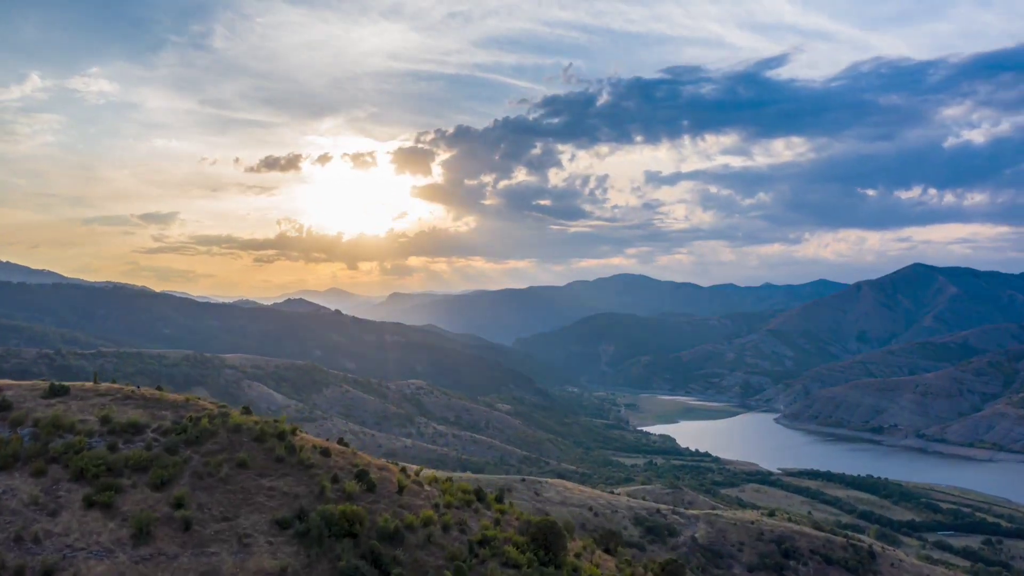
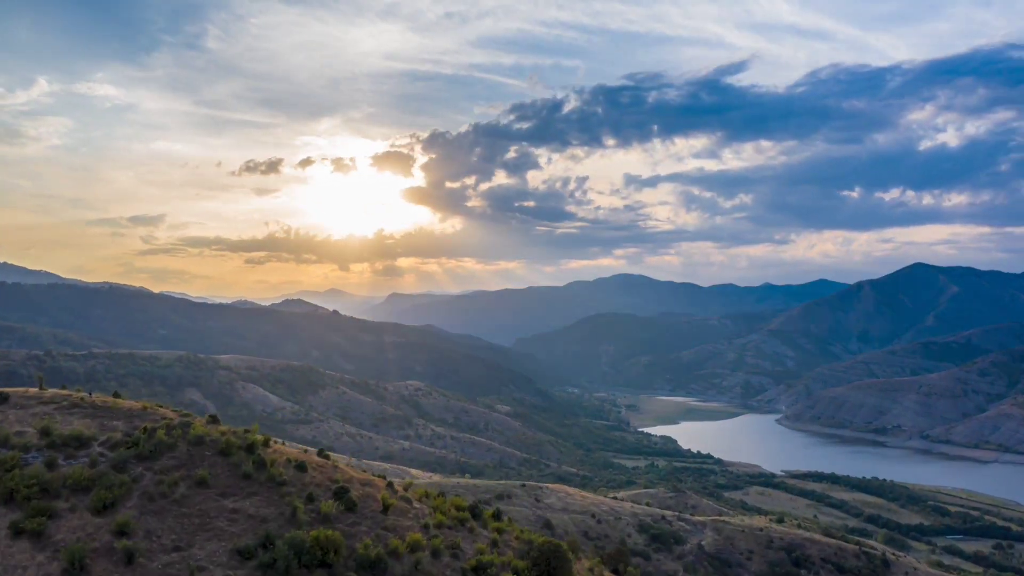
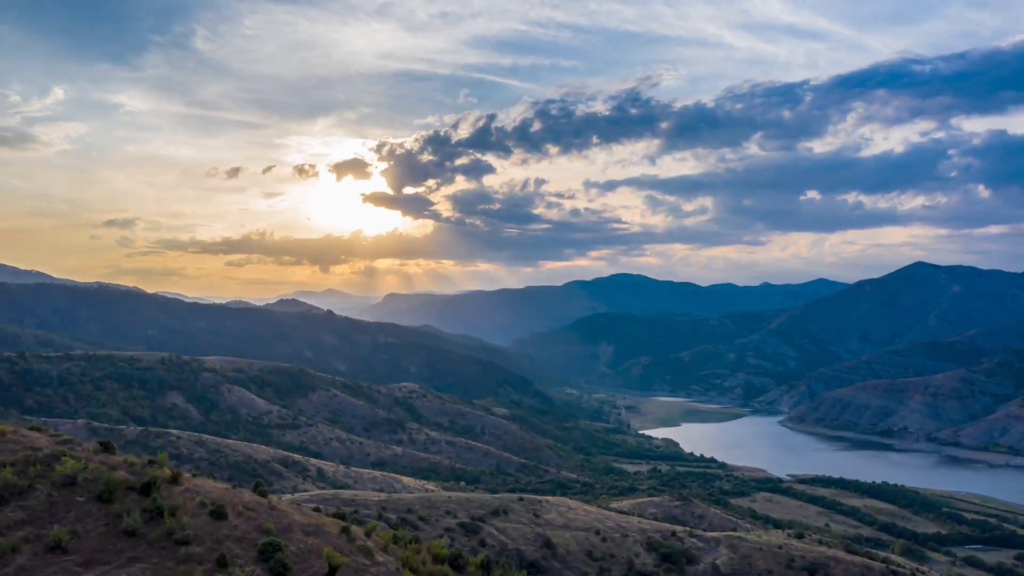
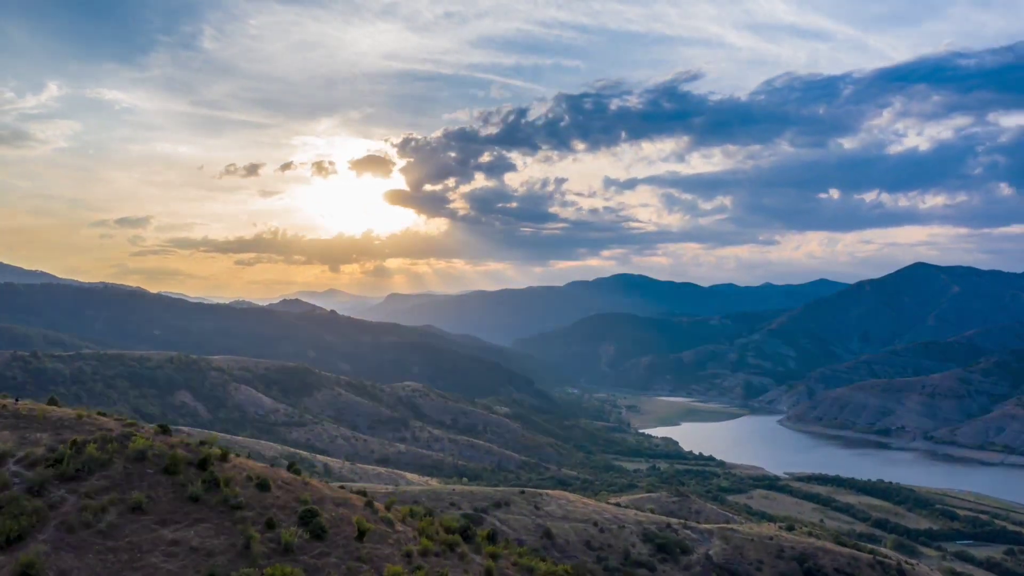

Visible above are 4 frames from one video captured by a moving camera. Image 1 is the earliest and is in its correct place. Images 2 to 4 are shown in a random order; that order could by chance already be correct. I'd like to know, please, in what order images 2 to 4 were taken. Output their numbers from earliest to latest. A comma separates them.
2, 4, 3
